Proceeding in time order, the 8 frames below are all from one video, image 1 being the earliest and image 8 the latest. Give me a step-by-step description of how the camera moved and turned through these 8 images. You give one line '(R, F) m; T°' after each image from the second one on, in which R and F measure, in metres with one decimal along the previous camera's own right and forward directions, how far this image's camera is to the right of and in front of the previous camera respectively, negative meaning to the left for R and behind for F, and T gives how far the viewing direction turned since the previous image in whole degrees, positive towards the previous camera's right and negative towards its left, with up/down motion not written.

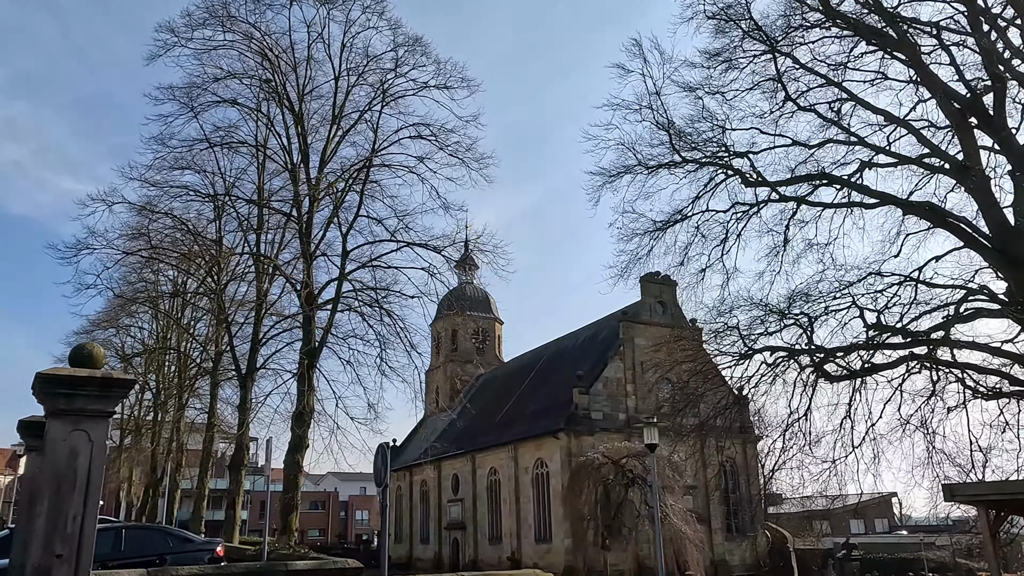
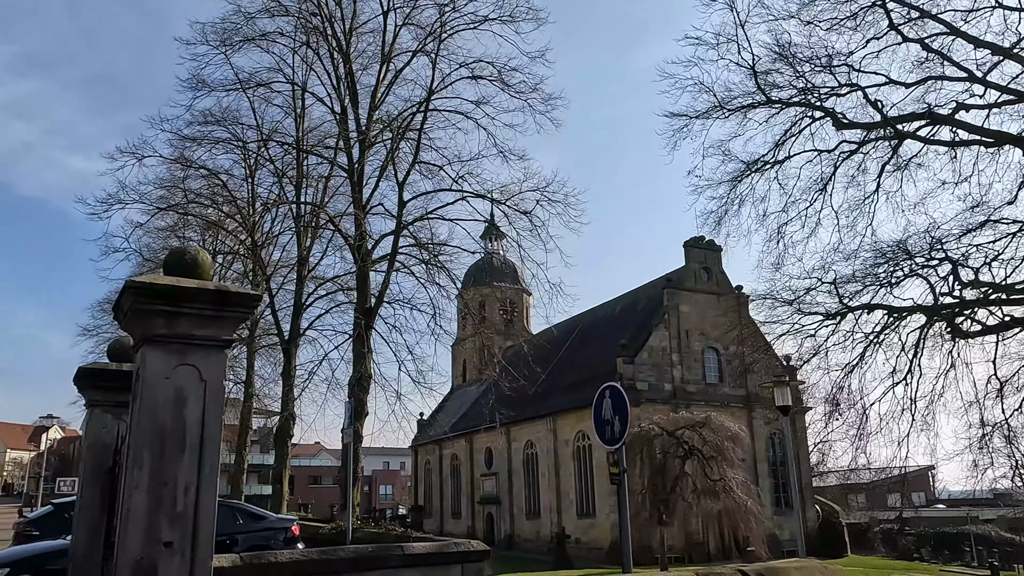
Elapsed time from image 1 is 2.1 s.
(-0.9, +1.1) m; -1°
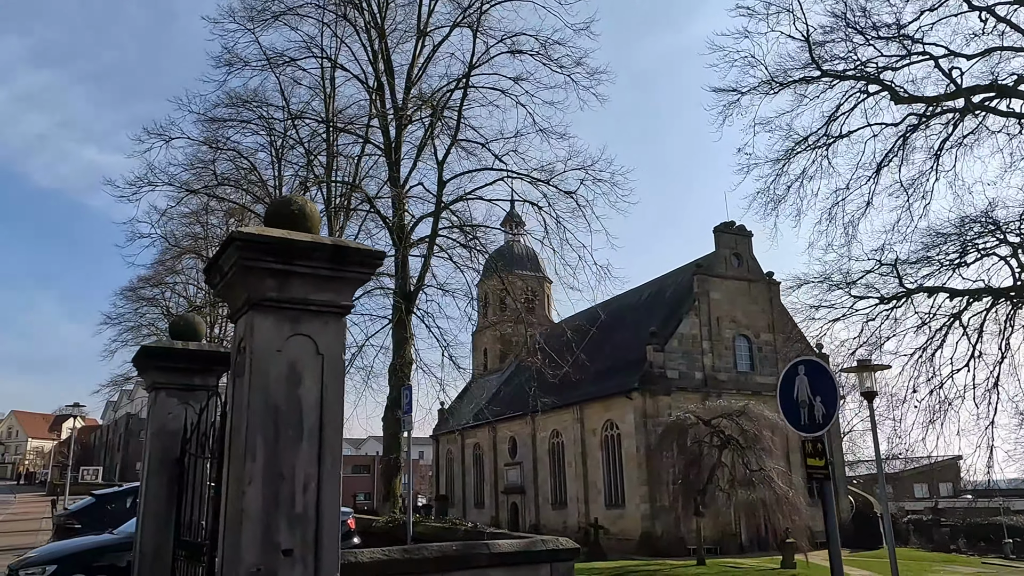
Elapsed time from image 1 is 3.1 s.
(-0.5, +0.4) m; -1°
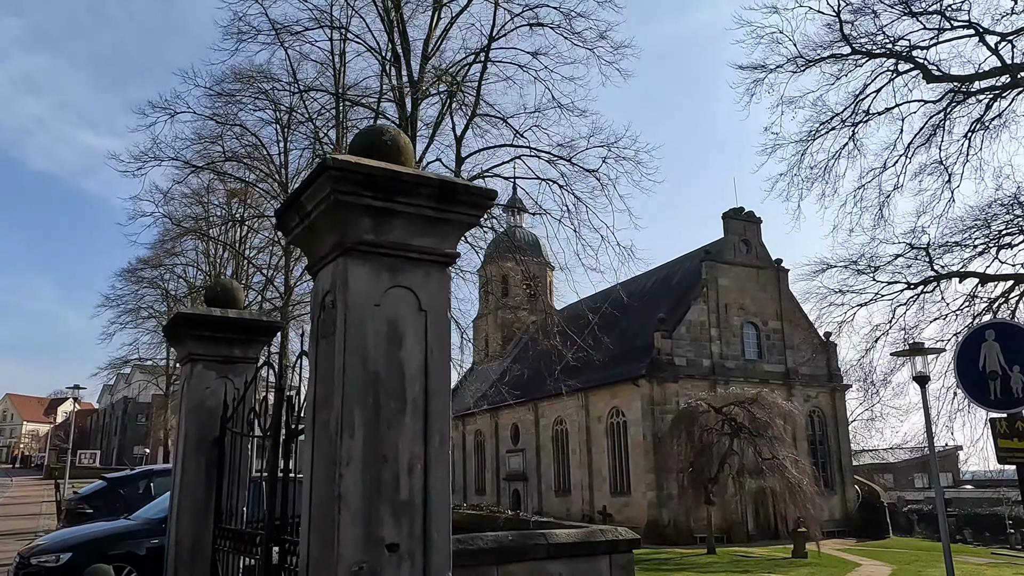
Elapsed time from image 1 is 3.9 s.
(-0.3, +0.3) m; 0°
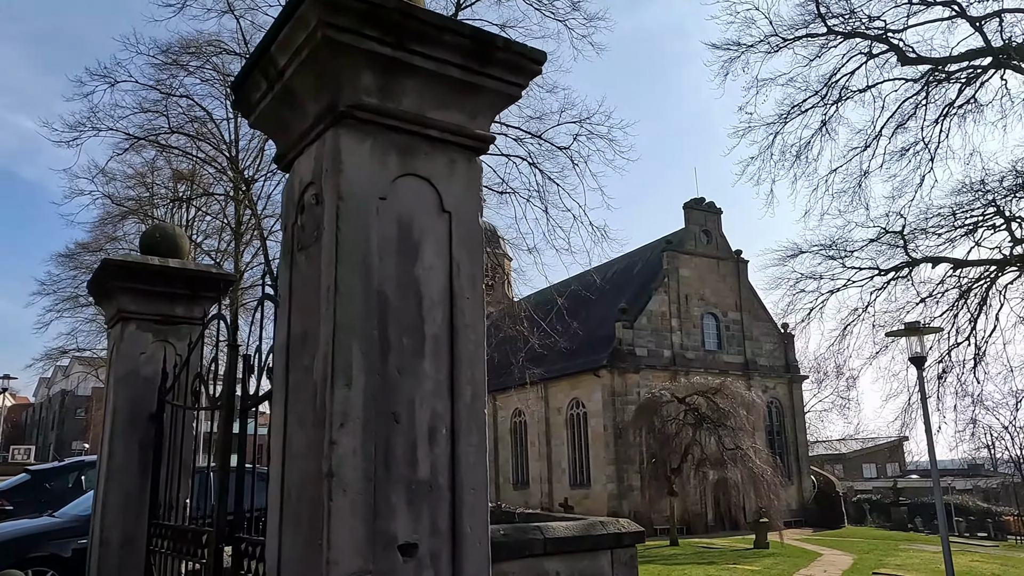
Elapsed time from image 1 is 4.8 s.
(-0.2, +0.5) m; +3°
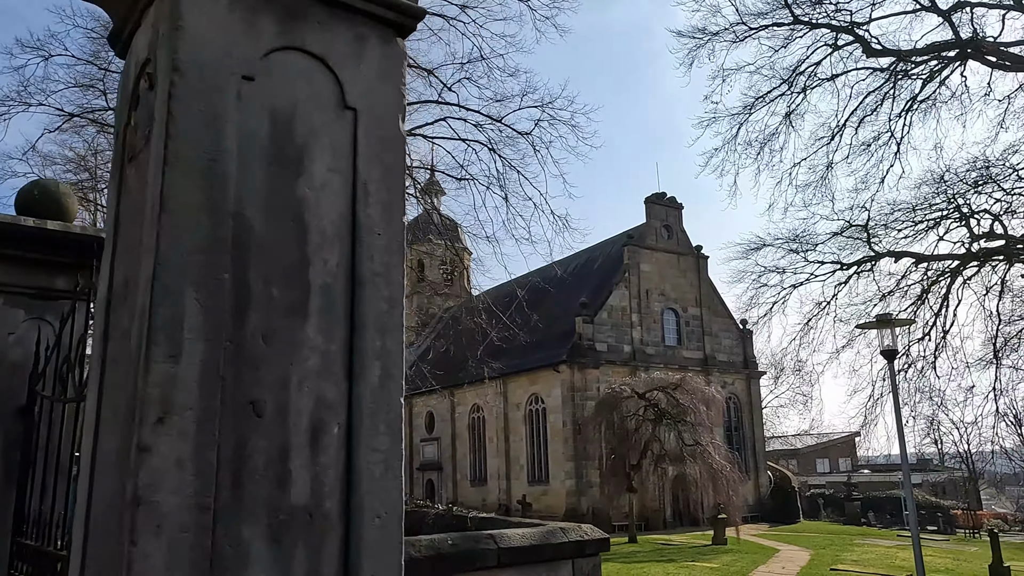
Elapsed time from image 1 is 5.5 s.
(0.0, +0.4) m; +3°
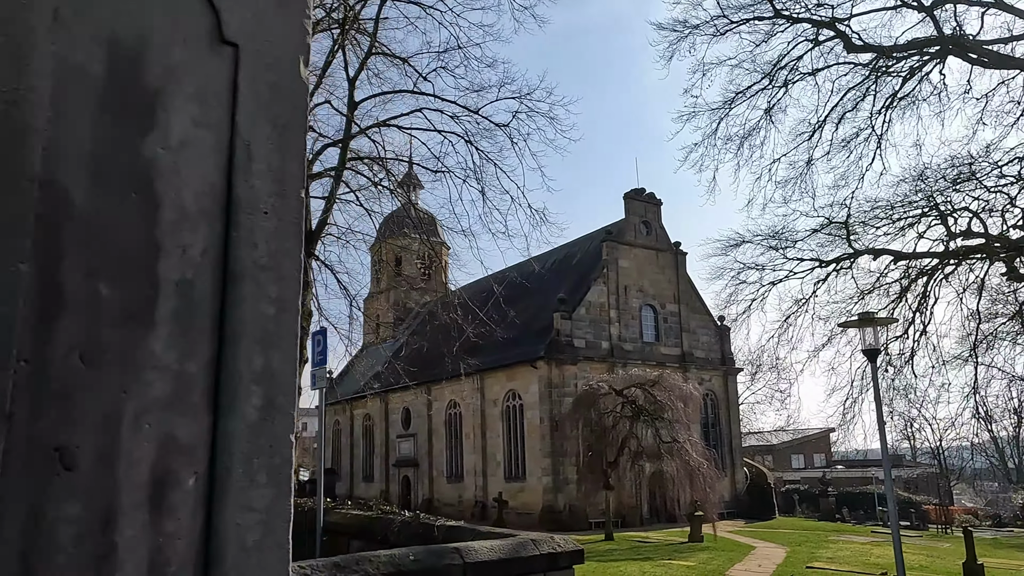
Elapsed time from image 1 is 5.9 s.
(0.0, +0.2) m; +2°
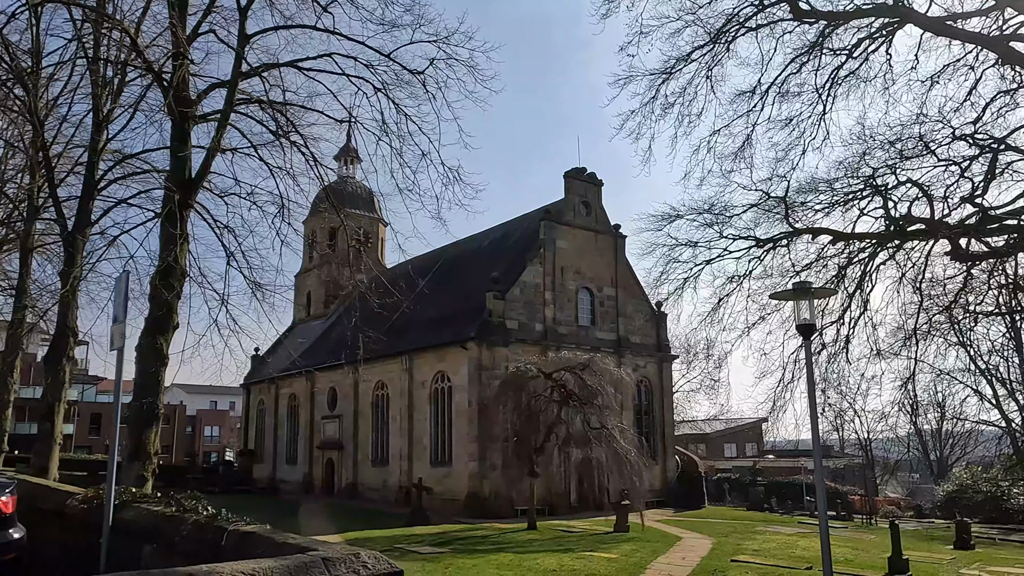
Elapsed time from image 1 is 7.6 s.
(+0.4, +0.9) m; +4°
